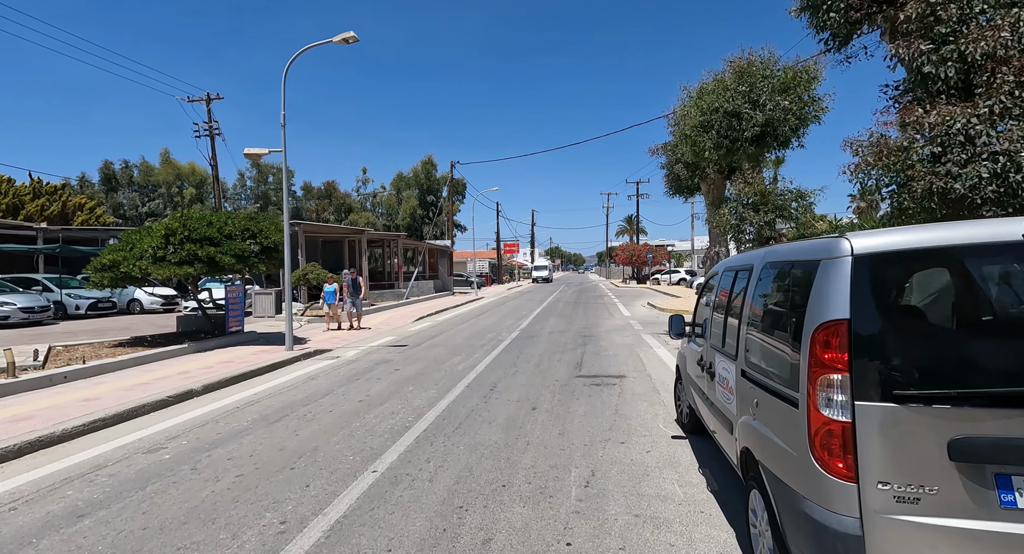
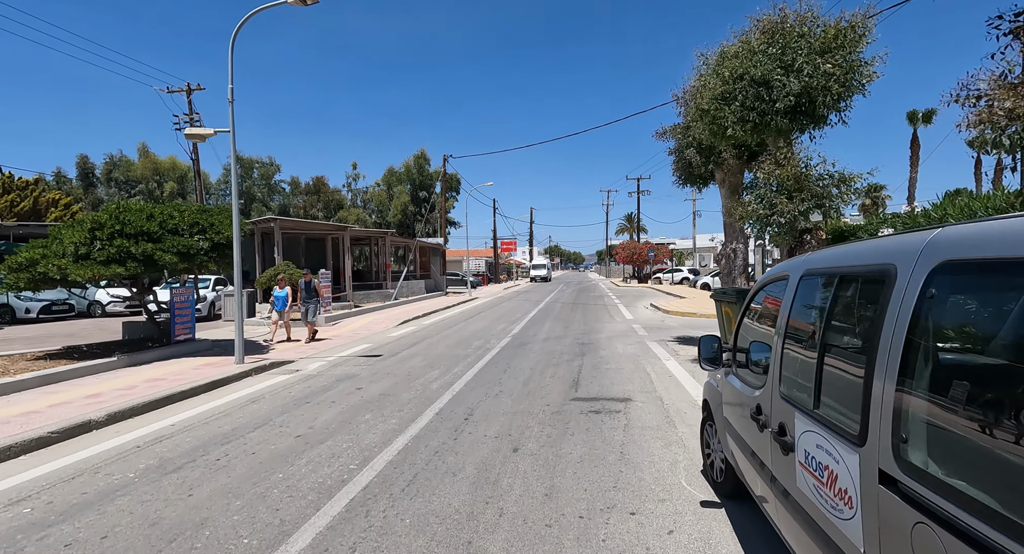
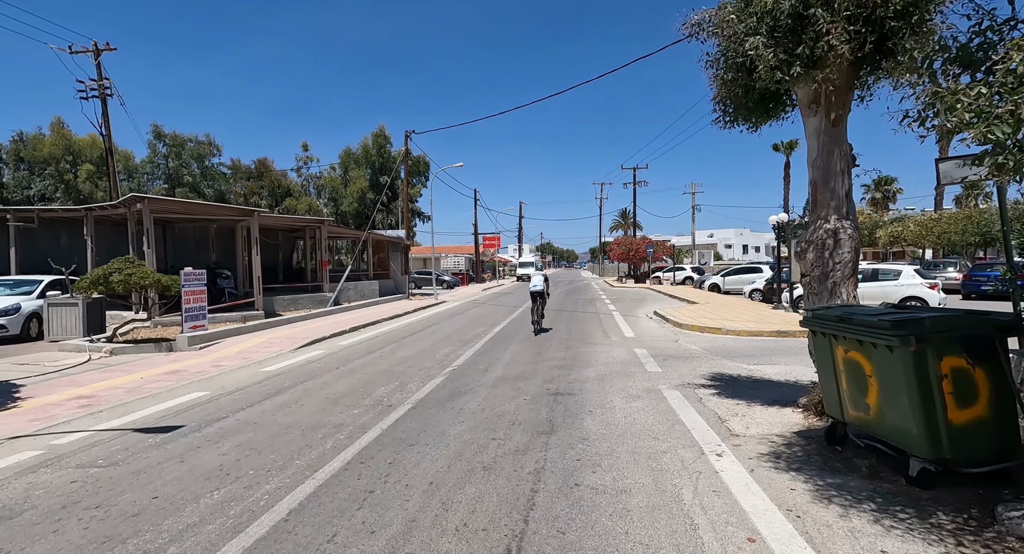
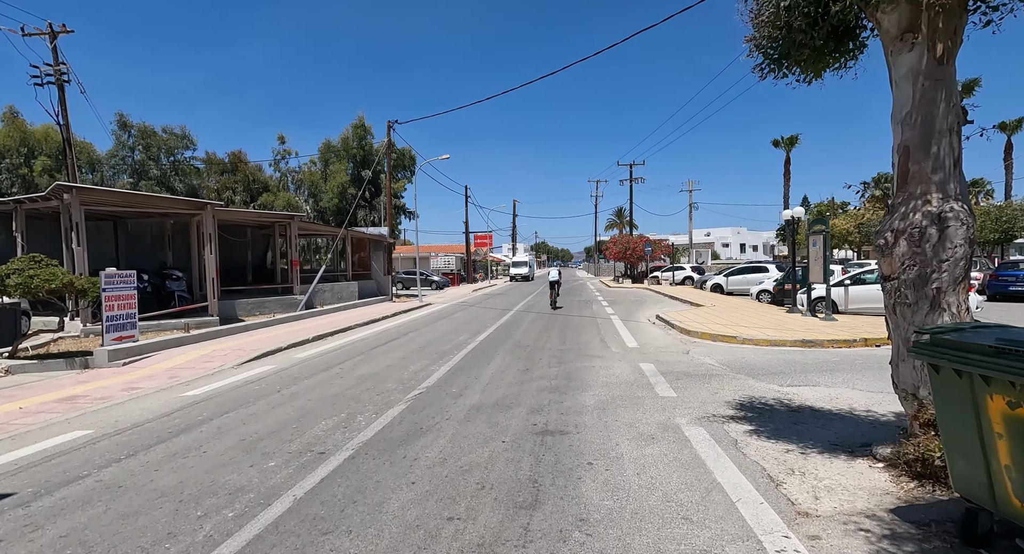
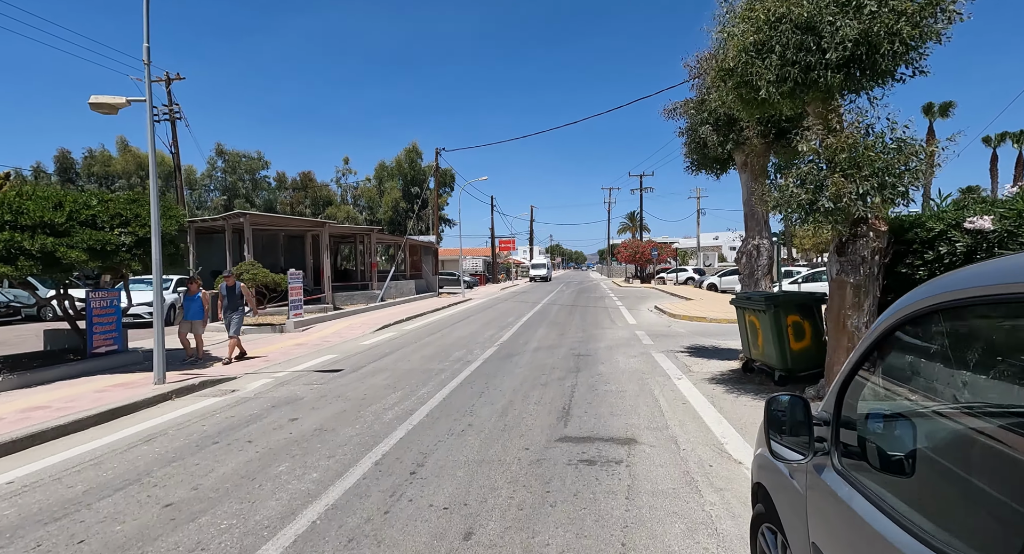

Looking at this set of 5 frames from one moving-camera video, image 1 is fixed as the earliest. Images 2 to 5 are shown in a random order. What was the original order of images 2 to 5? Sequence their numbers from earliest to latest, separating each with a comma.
2, 5, 3, 4
